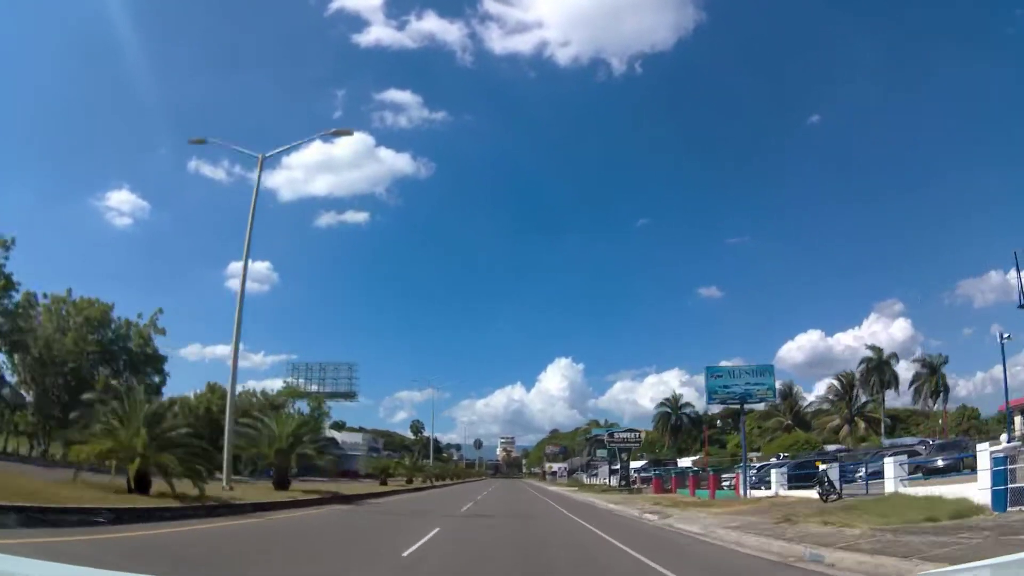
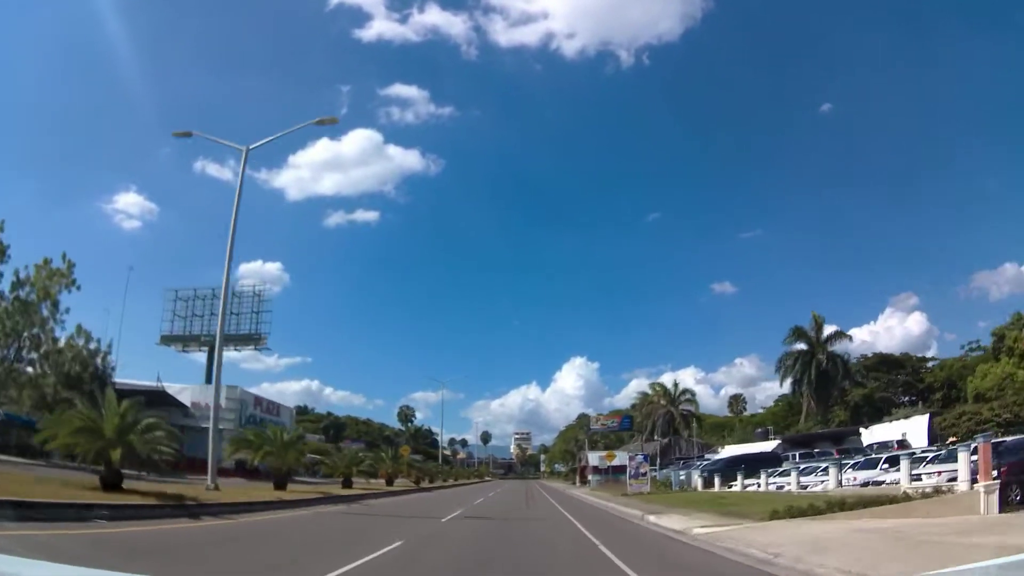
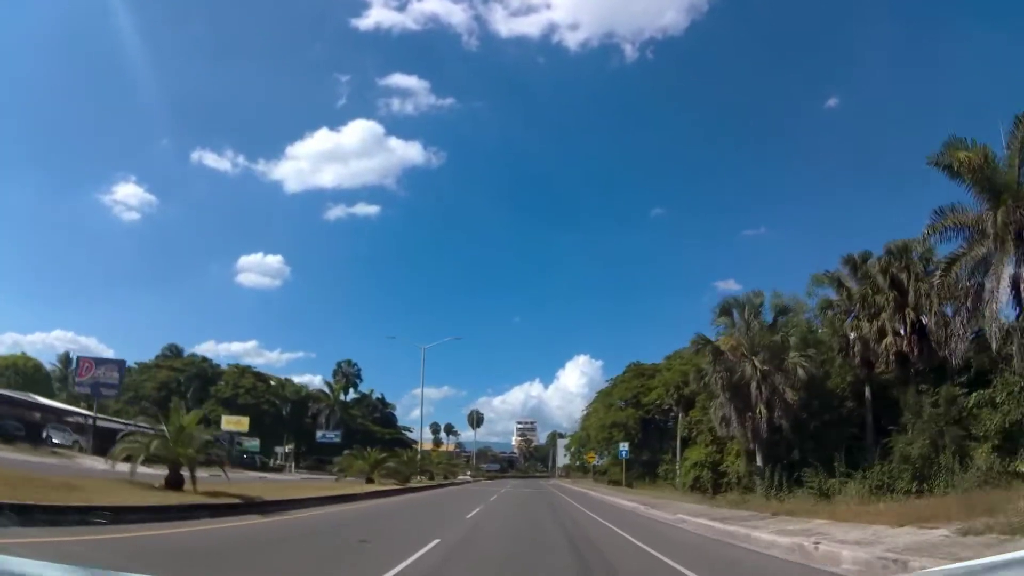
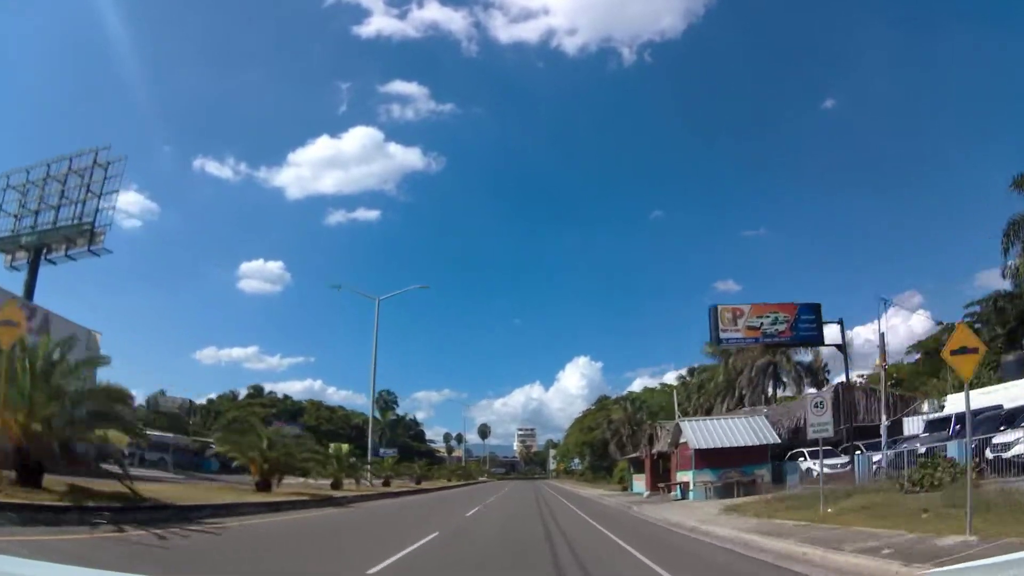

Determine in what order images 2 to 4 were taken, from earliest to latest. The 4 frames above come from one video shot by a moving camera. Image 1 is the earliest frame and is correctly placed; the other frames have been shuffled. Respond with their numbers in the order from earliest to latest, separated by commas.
2, 4, 3
